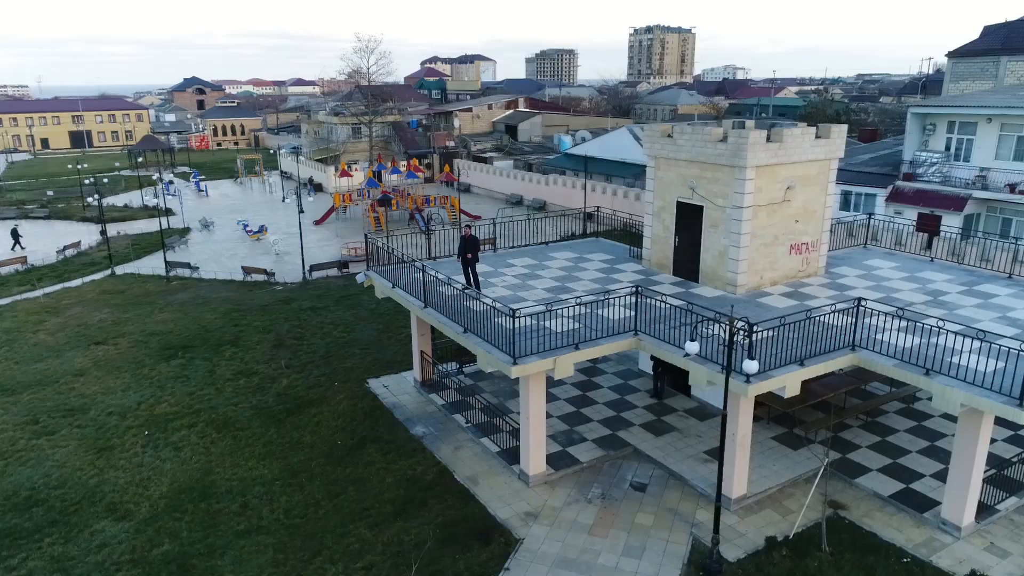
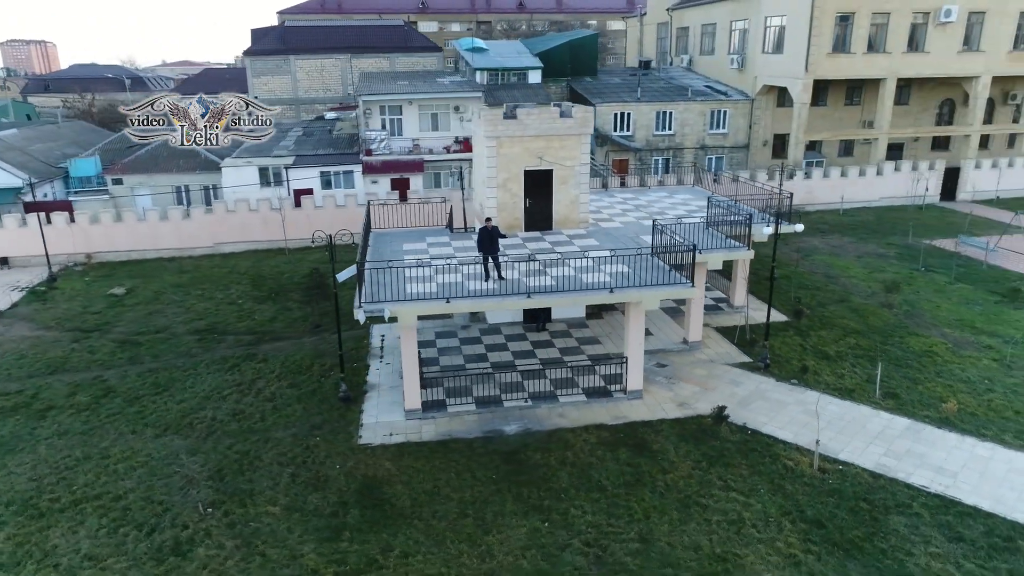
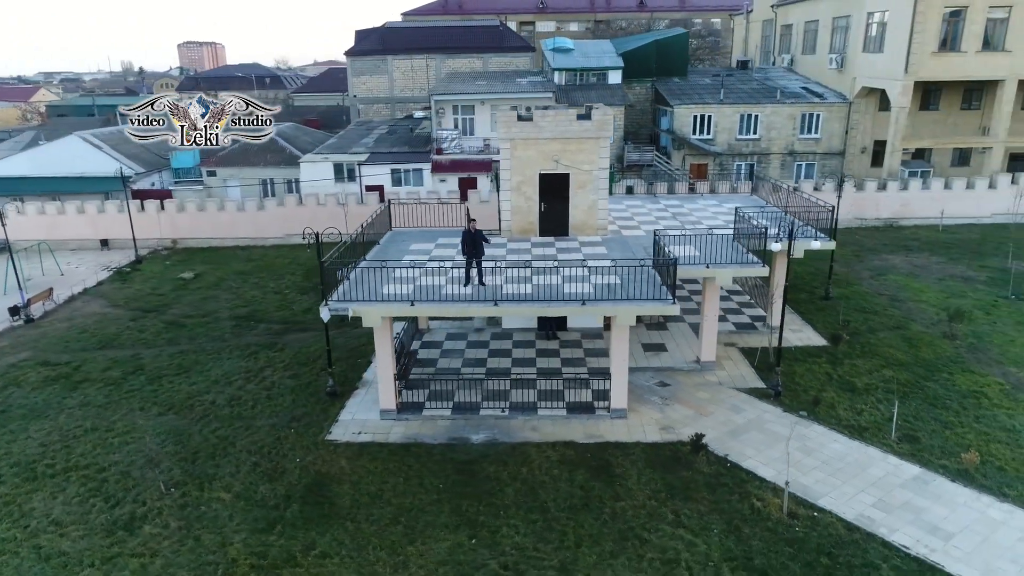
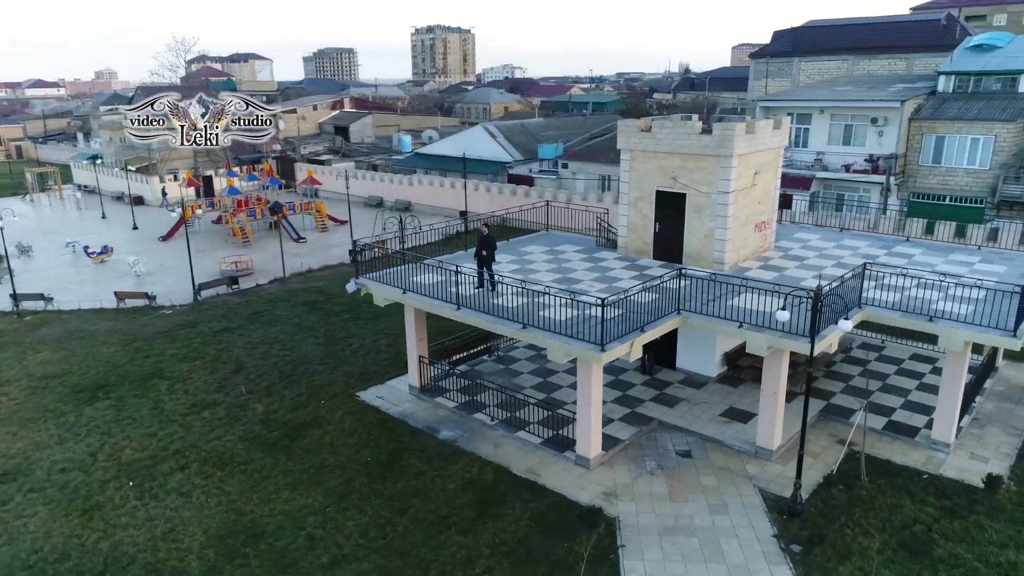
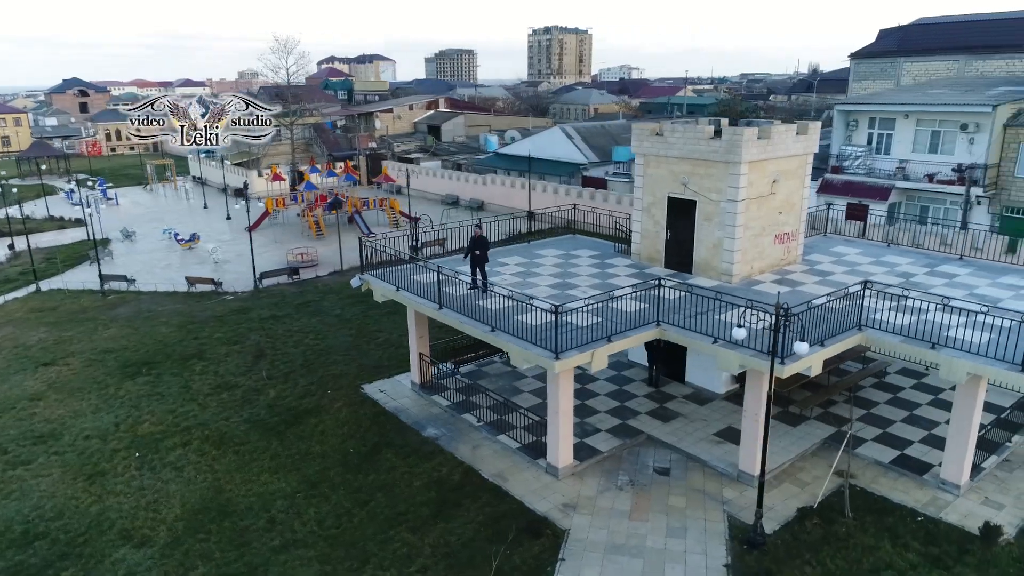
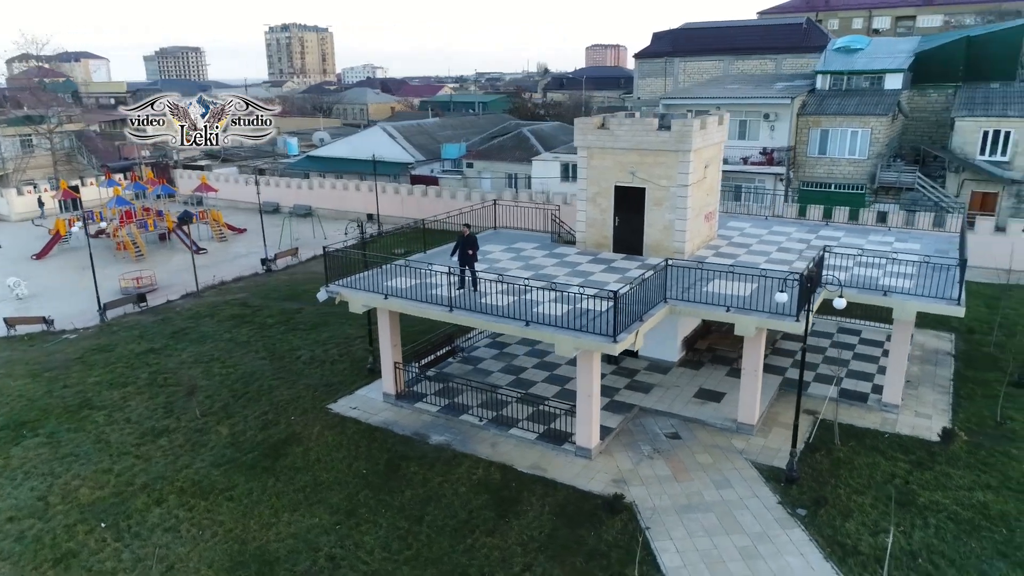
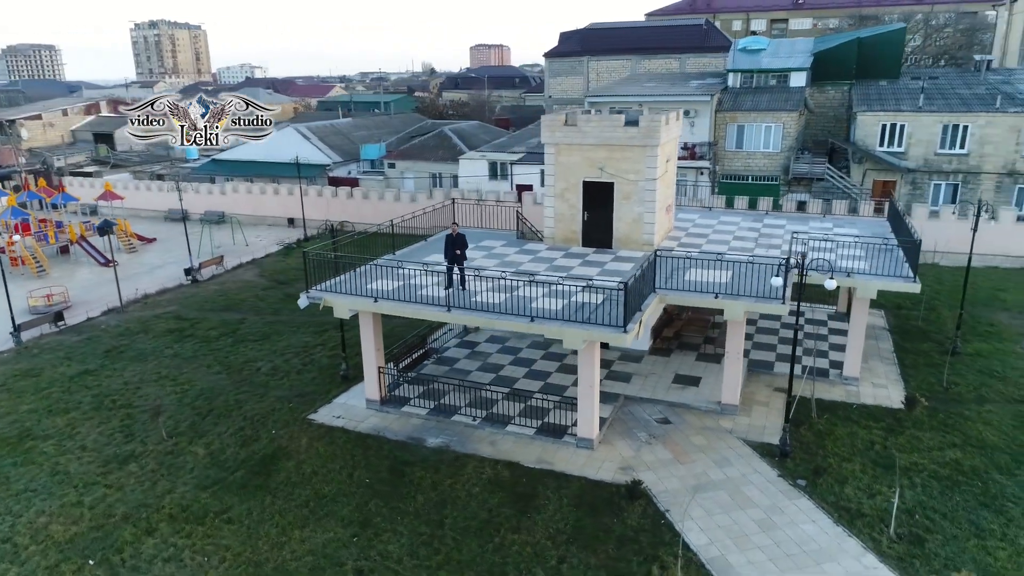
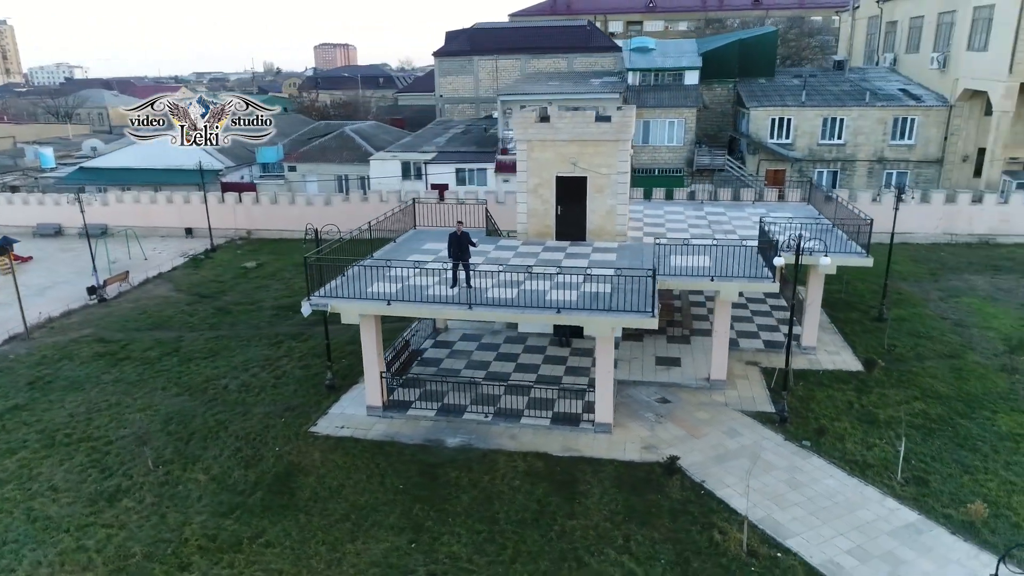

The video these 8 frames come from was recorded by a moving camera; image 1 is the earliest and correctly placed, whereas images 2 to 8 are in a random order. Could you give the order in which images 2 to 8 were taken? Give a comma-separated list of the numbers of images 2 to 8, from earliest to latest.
5, 4, 6, 7, 8, 3, 2
